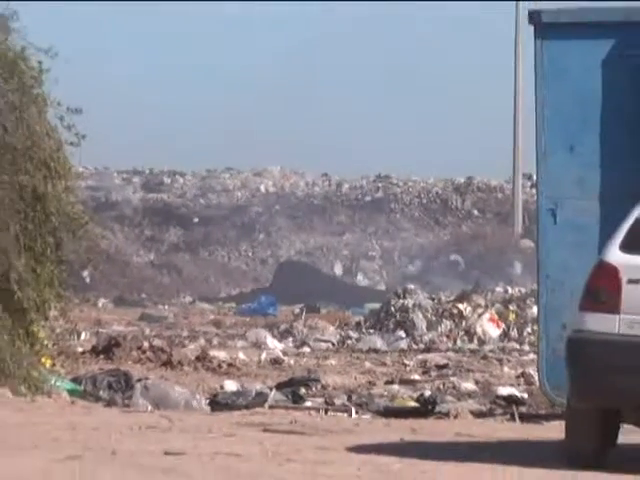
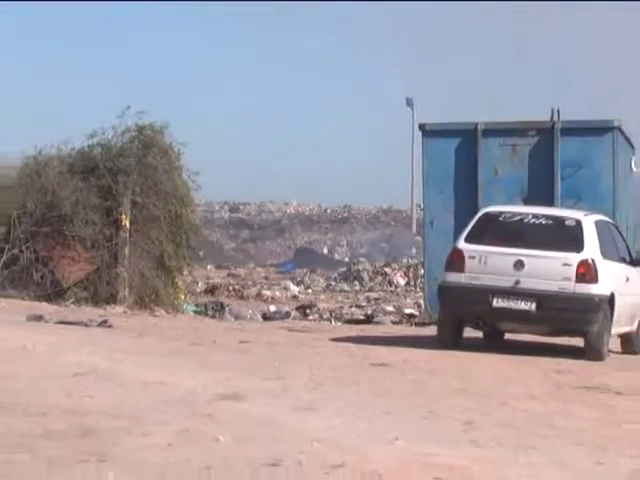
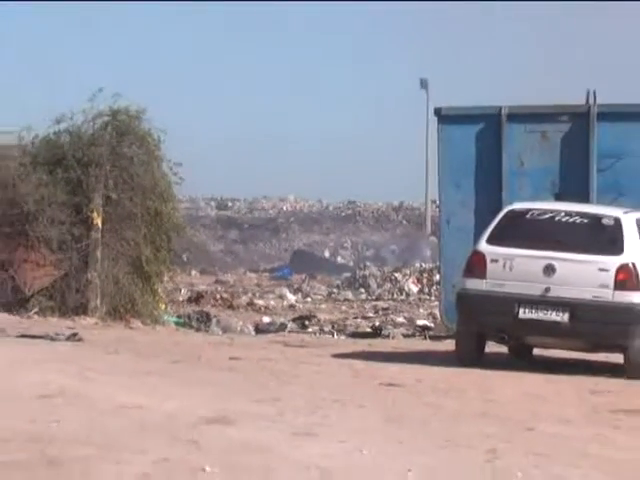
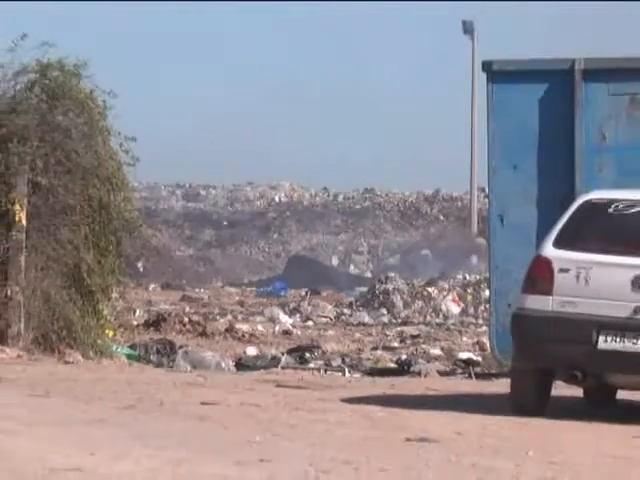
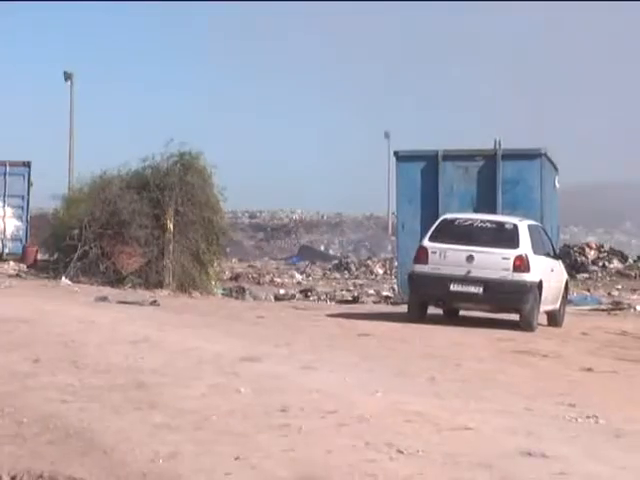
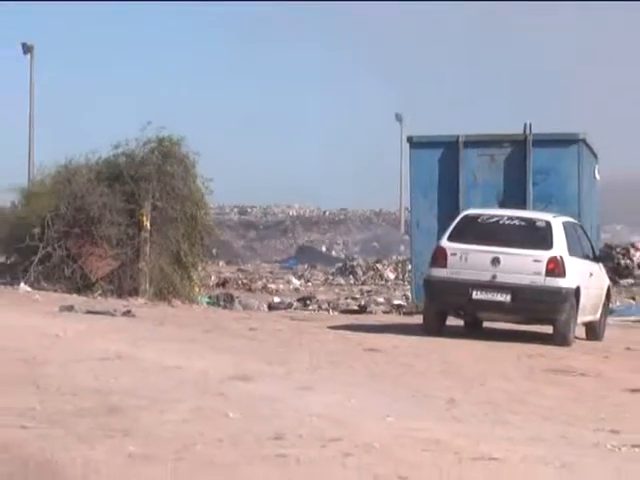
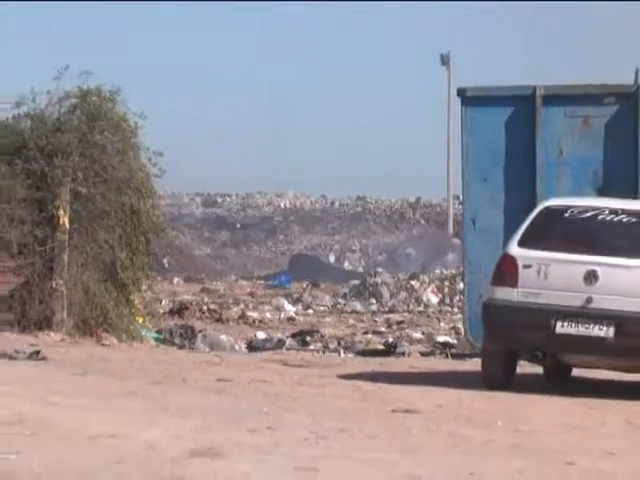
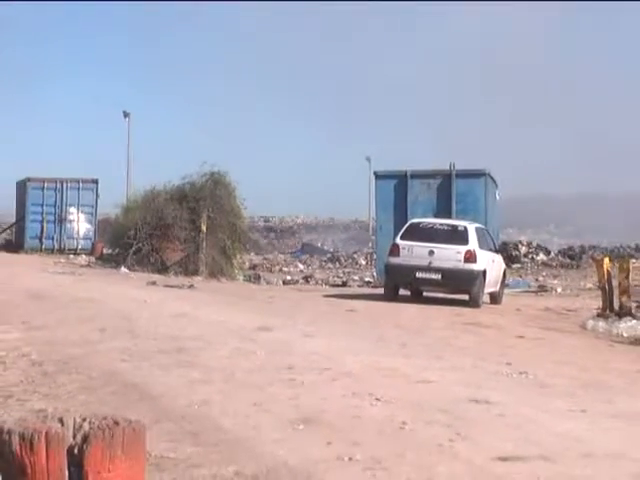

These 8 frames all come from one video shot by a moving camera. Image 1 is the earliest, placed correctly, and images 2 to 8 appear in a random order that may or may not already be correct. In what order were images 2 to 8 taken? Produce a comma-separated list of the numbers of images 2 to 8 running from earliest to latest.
4, 7, 3, 2, 6, 5, 8
